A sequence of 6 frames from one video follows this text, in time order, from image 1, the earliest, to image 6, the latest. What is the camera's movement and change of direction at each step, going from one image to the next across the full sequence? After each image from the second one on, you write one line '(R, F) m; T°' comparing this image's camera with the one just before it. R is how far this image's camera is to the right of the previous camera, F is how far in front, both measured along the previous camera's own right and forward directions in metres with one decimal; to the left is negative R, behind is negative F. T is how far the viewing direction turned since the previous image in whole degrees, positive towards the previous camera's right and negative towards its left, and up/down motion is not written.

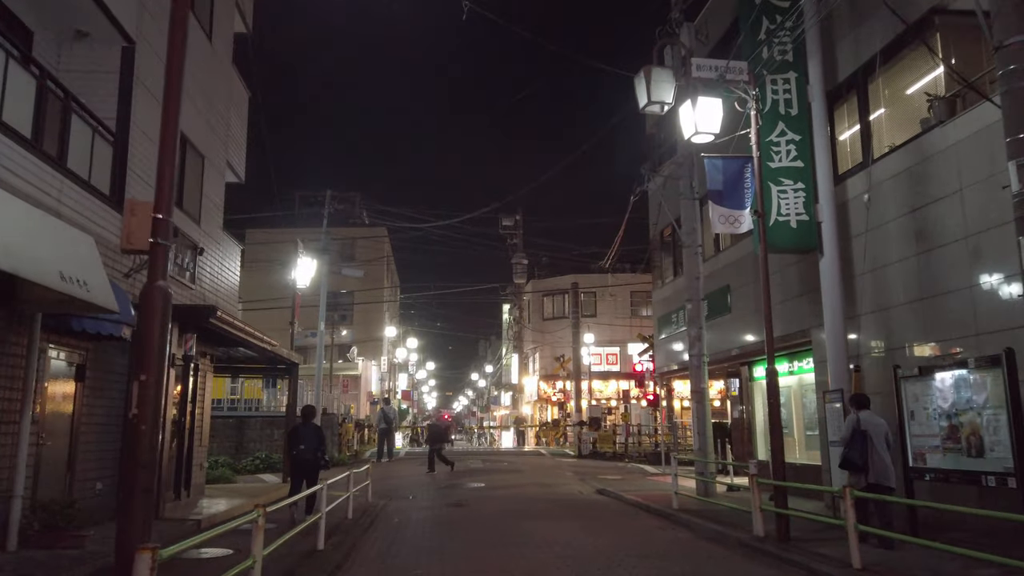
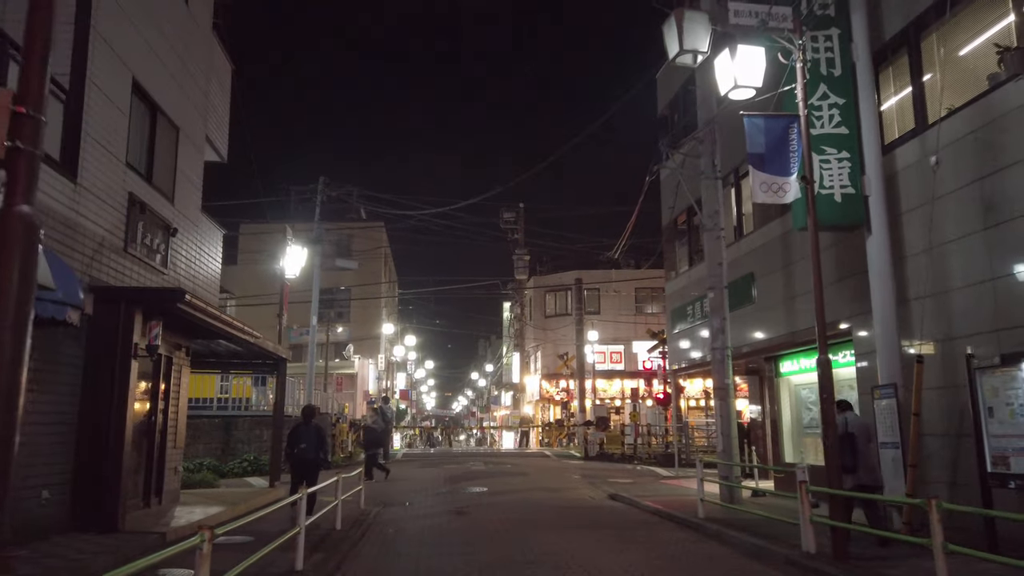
(-0.1, +1.4) m; 0°
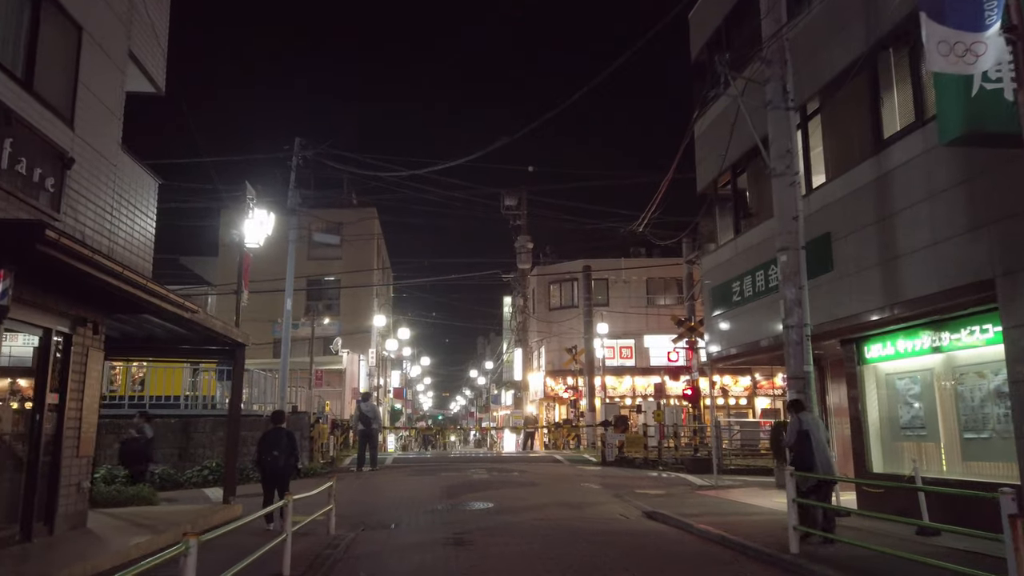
(-0.3, +3.3) m; 0°
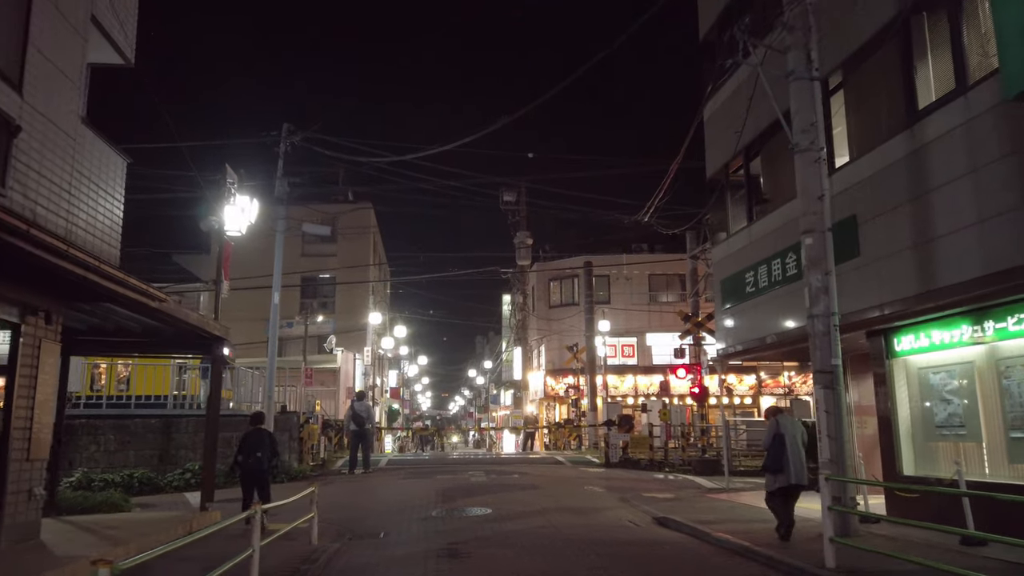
(0.0, +1.0) m; 0°
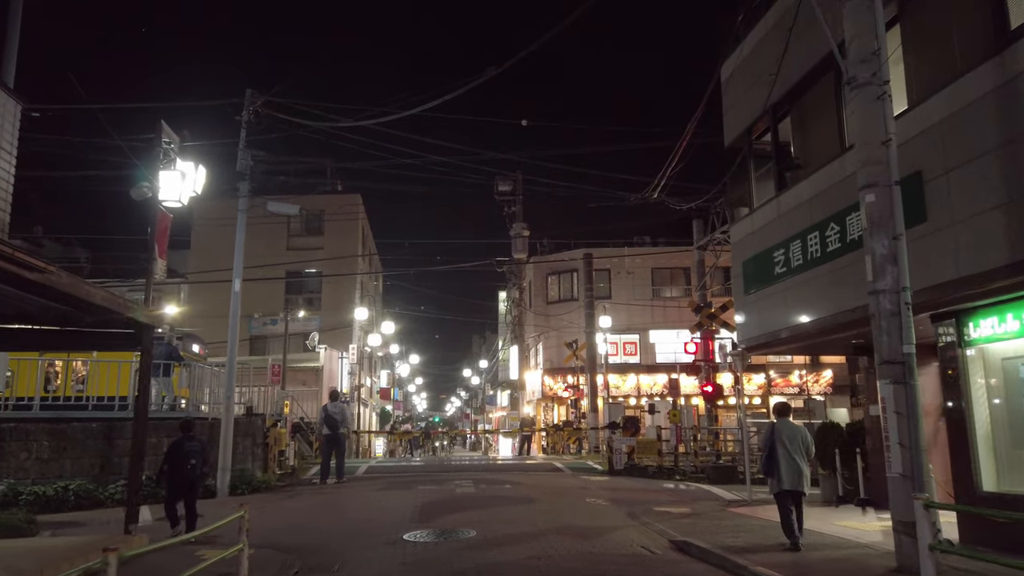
(+0.1, +2.2) m; 0°
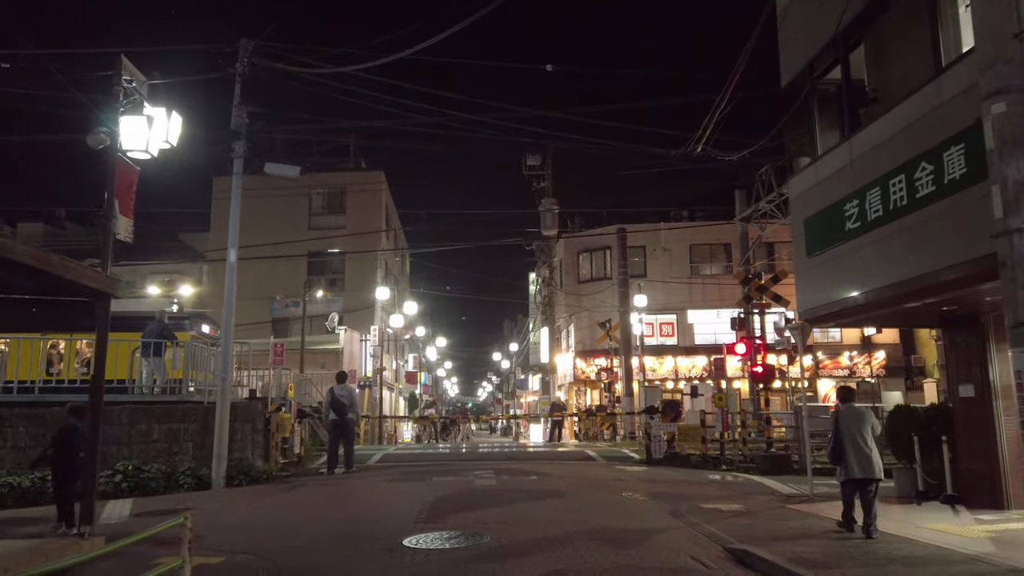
(+0.2, +1.8) m; -2°
